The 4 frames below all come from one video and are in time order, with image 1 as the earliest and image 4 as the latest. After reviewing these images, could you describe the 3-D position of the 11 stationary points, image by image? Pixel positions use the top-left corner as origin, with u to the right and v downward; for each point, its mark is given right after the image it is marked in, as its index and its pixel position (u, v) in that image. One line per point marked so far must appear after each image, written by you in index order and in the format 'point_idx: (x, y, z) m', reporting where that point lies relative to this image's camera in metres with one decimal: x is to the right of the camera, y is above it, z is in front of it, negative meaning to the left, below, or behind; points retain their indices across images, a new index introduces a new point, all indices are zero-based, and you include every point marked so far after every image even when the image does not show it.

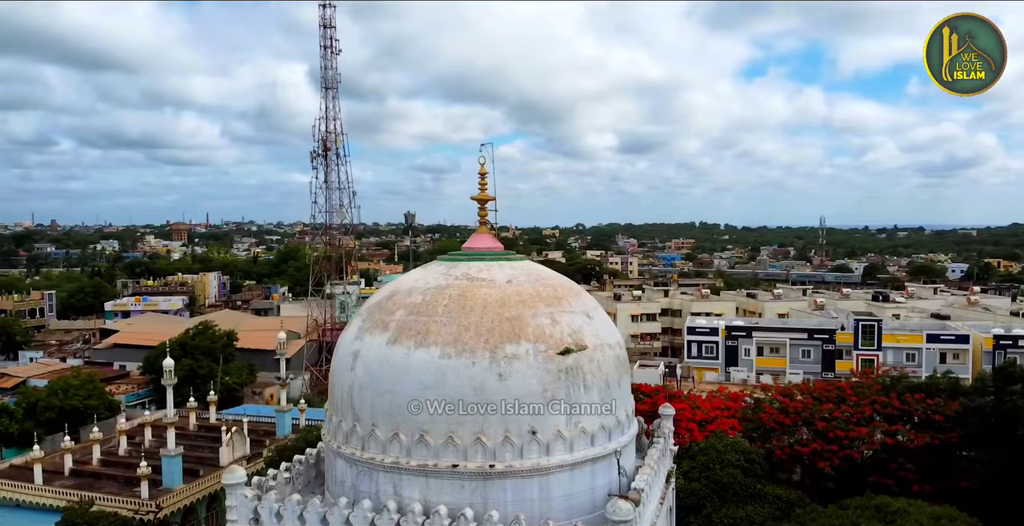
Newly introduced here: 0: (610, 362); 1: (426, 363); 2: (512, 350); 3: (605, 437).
0: (+1.6, -1.6, +14.2) m
1: (-1.3, -1.5, +13.2) m
2: (0.0, -1.3, +13.3) m
3: (+1.5, -2.7, +13.9) m
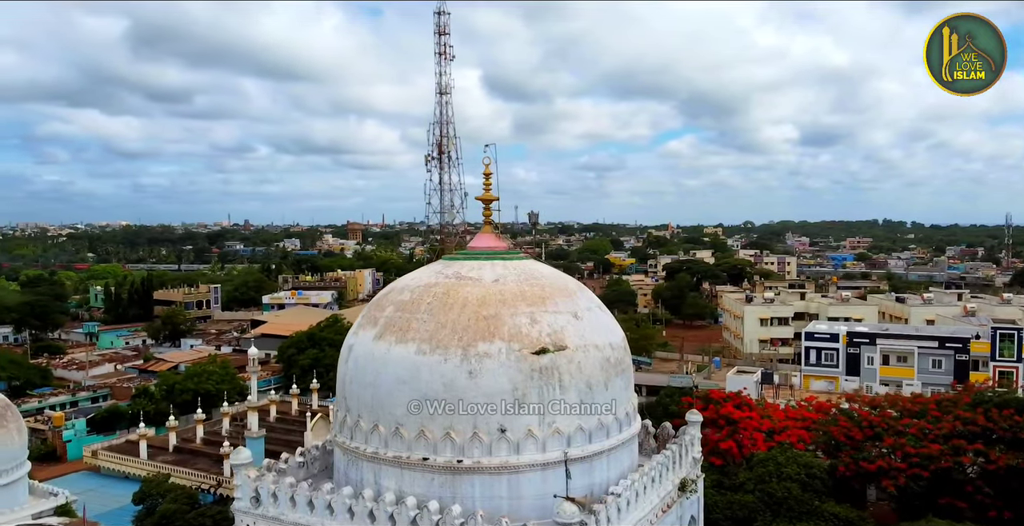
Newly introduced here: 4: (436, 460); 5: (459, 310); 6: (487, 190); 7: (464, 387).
0: (+1.3, -1.6, +14.0) m
1: (-1.7, -1.5, +13.7) m
2: (-0.4, -1.3, +13.4) m
3: (+1.1, -2.7, +13.8) m
4: (-1.1, -2.9, +13.3) m
5: (-0.8, -0.7, +13.9) m
6: (-0.5, +1.3, +15.7) m
7: (-0.7, -1.8, +13.3) m
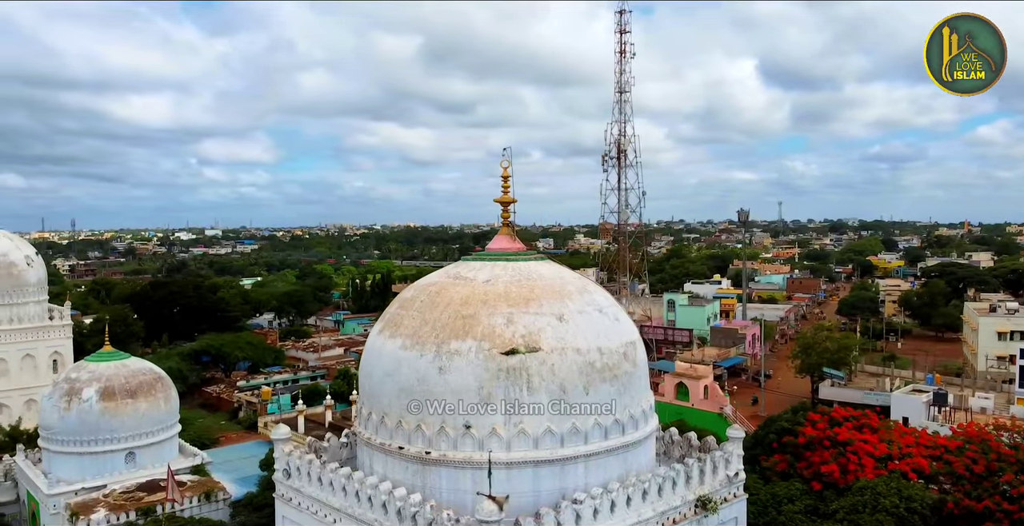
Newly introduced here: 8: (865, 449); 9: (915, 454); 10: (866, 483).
0: (+0.9, -1.6, +13.9) m
1: (-2.0, -1.5, +14.6) m
2: (-0.9, -1.3, +13.9) m
3: (+0.7, -2.8, +13.7) m
4: (-1.6, -2.9, +14.0) m
5: (-1.1, -0.7, +14.5) m
6: (-0.1, +1.3, +16.1) m
7: (-1.2, -1.9, +13.9) m
8: (+7.8, -4.1, +19.6) m
9: (+8.7, -4.1, +19.3) m
10: (+7.3, -4.5, +18.4) m
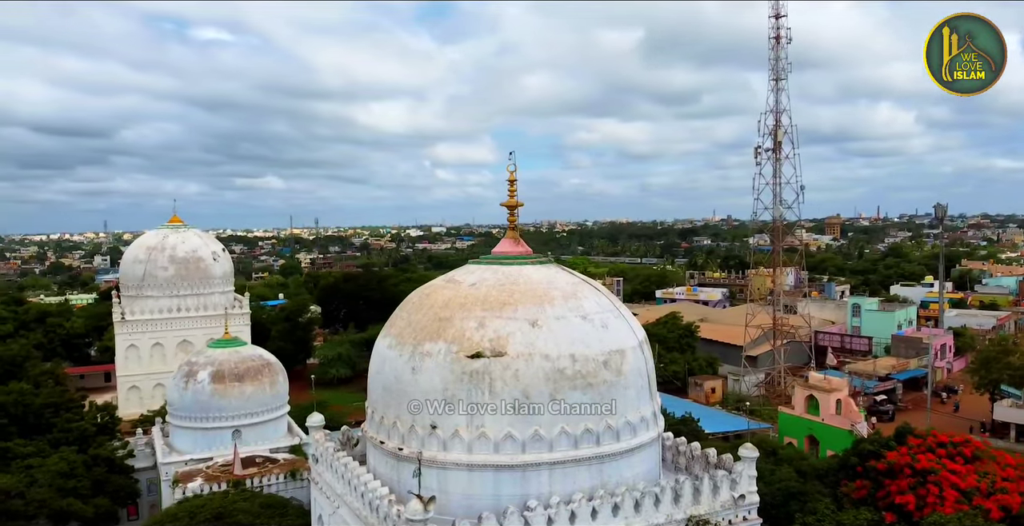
0: (+0.4, -1.7, +13.8) m
1: (-2.2, -1.5, +15.2) m
2: (-1.3, -1.4, +14.3) m
3: (+0.1, -2.8, +13.7) m
4: (-2.1, -3.0, +14.6) m
5: (-1.4, -0.8, +14.9) m
6: (0.0, +1.2, +16.1) m
7: (-1.7, -1.9, +14.3) m
8: (+8.5, -4.2, +17.2) m
9: (+9.4, -4.3, +16.7) m
10: (+7.7, -4.6, +16.2) m
